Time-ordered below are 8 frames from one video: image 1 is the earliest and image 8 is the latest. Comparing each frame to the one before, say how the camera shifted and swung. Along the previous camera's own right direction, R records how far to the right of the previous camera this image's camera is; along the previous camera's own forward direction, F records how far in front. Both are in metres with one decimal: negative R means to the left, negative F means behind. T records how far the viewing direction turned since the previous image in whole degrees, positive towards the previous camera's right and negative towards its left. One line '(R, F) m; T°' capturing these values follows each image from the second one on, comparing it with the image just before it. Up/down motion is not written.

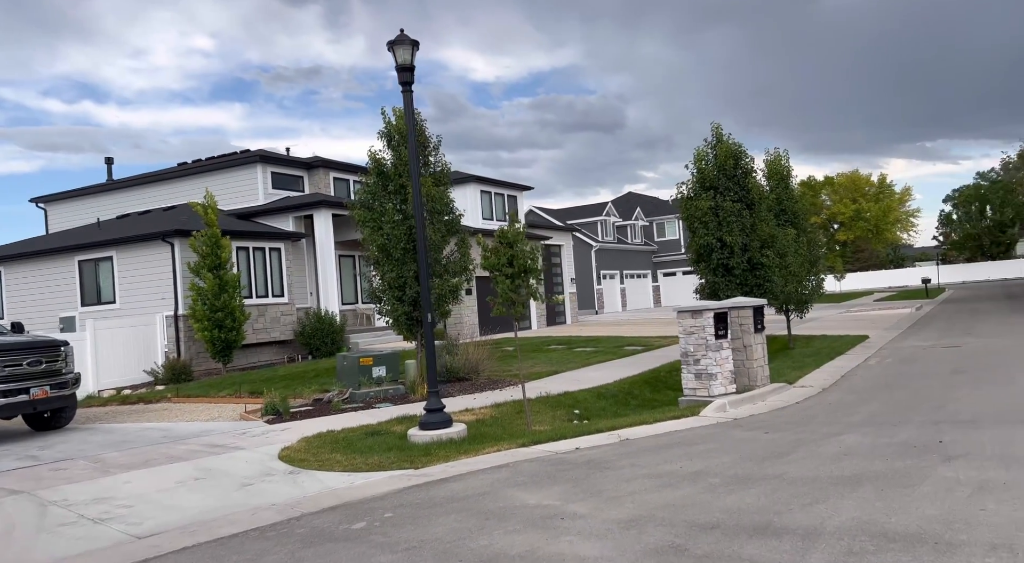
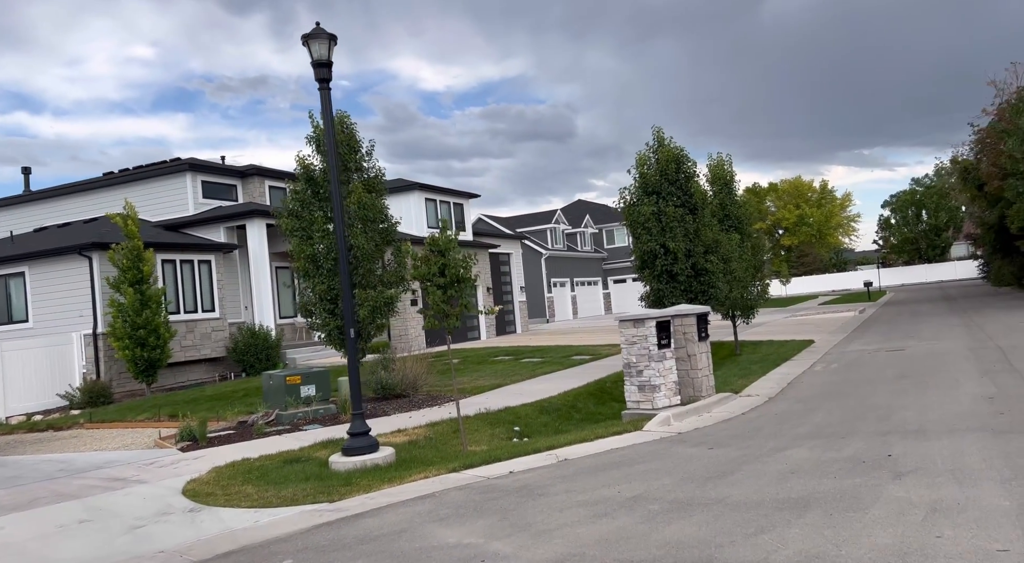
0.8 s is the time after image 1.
(+0.3, +0.7) m; +3°
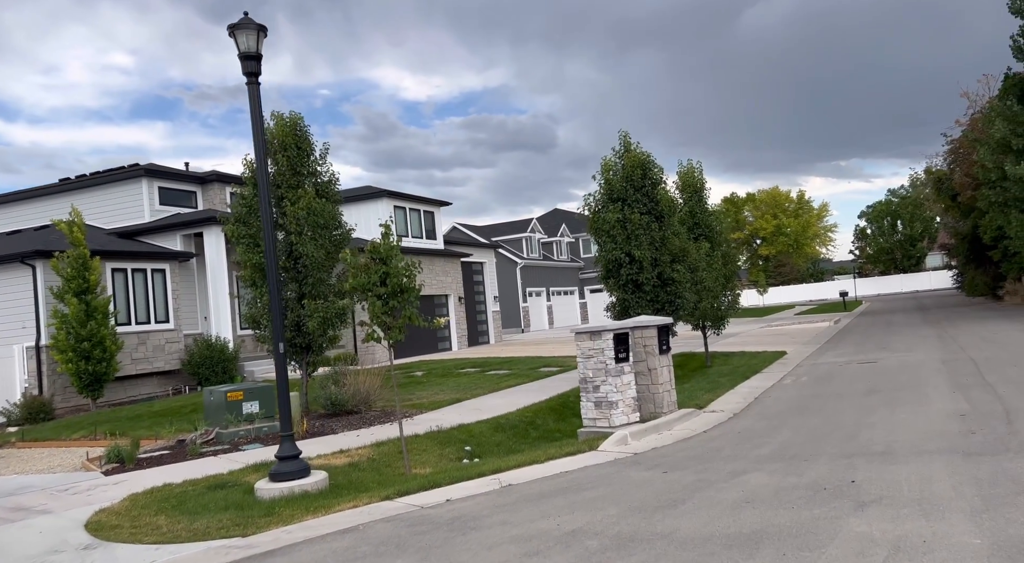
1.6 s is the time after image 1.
(+0.4, +0.7) m; +1°
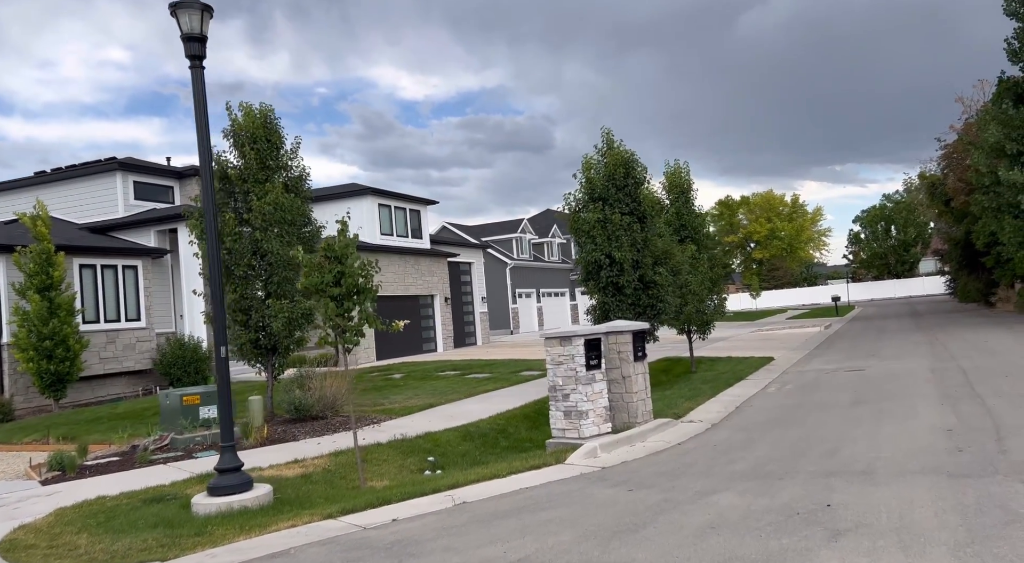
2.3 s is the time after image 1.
(+0.4, +0.6) m; 0°
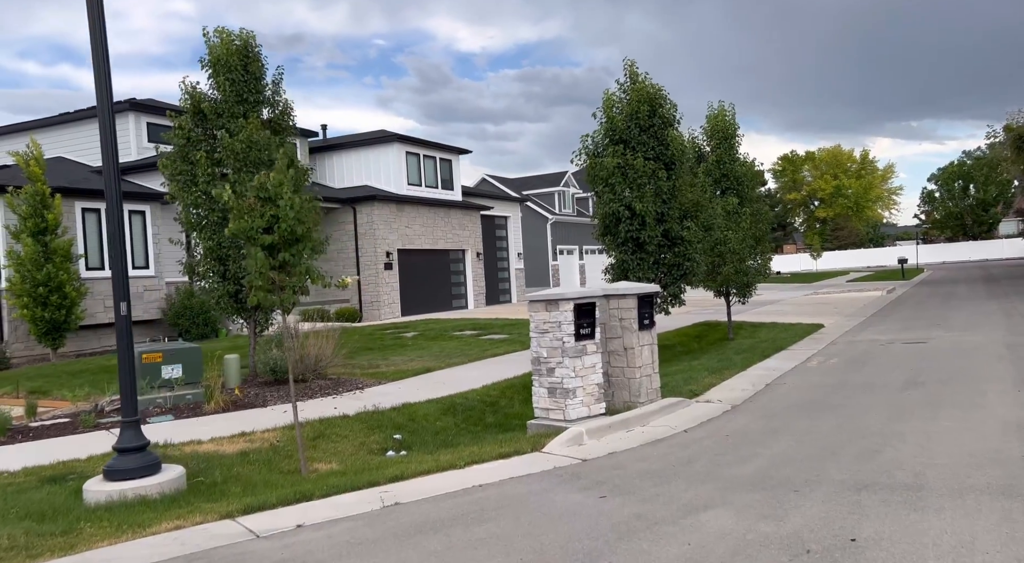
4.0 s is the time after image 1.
(+0.8, +1.7) m; -4°
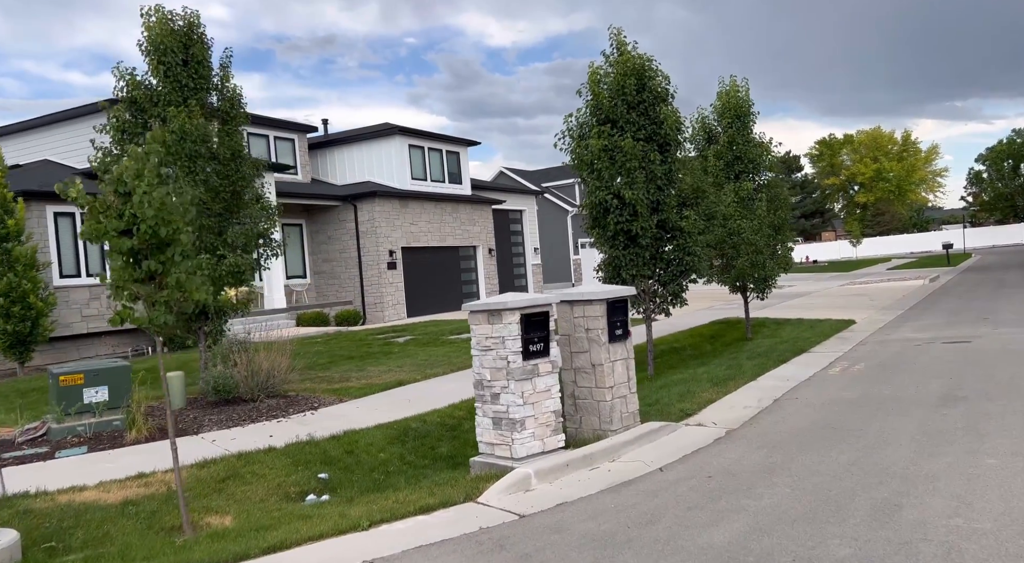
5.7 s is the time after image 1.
(+0.9, +1.6) m; -3°
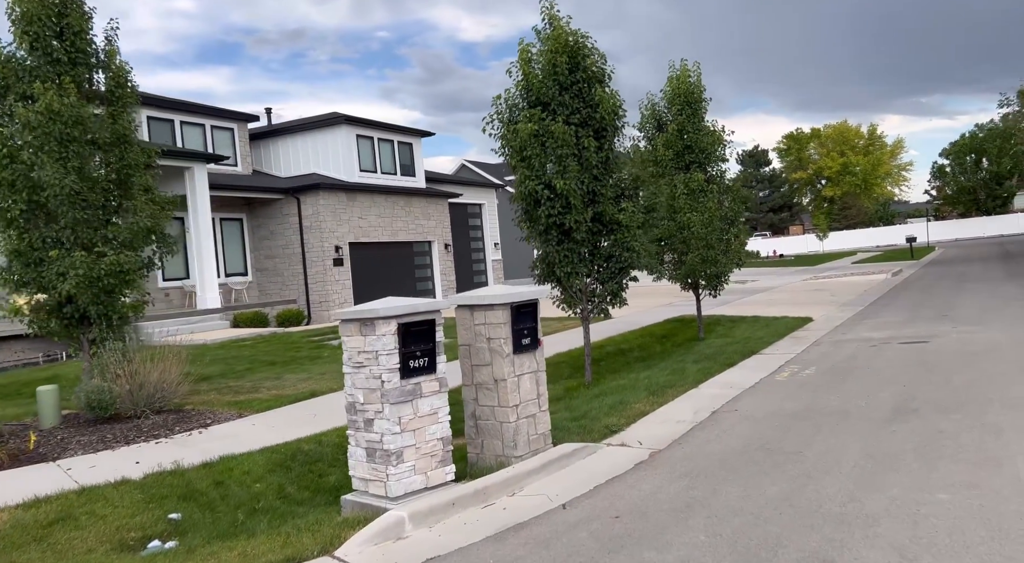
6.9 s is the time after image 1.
(+0.7, +1.1) m; +2°
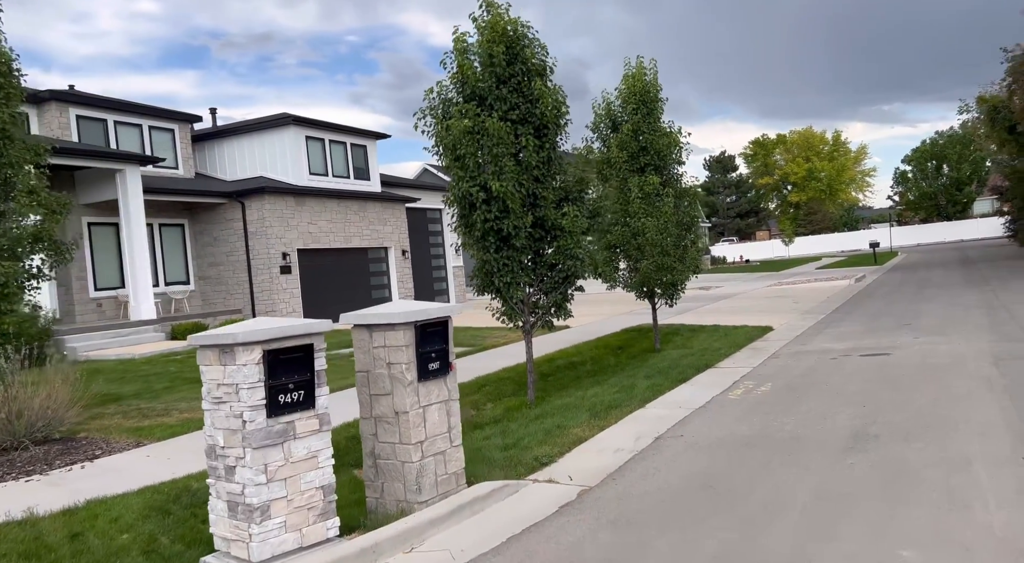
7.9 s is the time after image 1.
(+0.5, +1.0) m; +2°
